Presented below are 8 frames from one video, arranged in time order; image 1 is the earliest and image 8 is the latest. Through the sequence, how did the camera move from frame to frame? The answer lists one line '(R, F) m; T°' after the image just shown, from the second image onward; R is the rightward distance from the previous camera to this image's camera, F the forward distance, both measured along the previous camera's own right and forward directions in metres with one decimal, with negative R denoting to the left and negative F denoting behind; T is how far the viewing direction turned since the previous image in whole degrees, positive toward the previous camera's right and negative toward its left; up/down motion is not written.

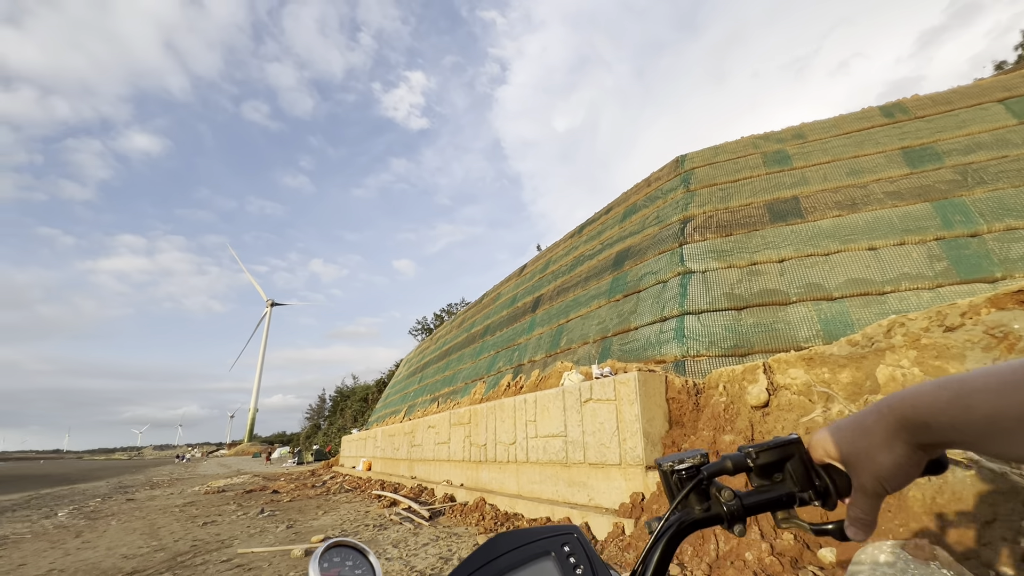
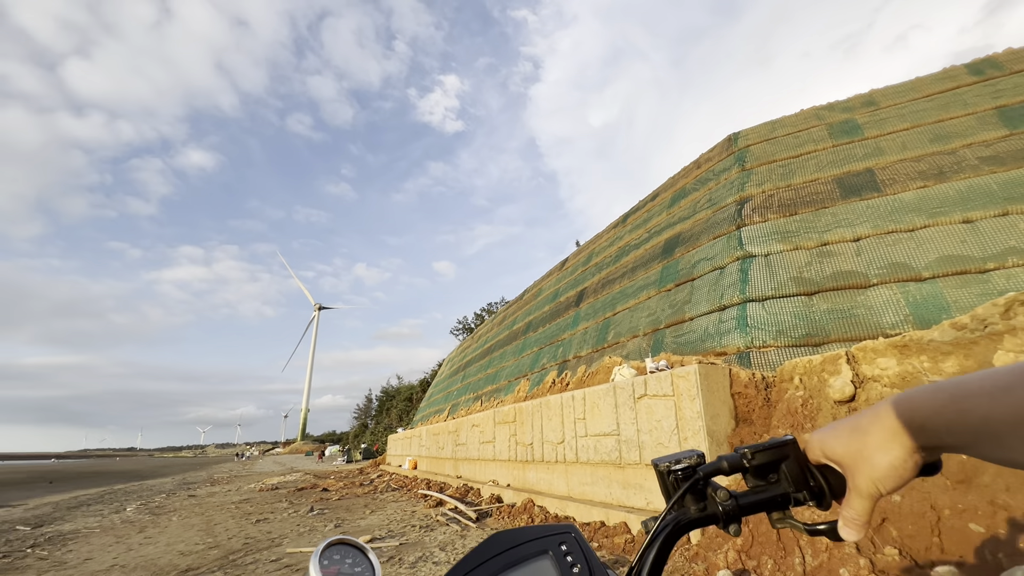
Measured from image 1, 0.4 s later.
(-0.1, +0.3) m; -5°
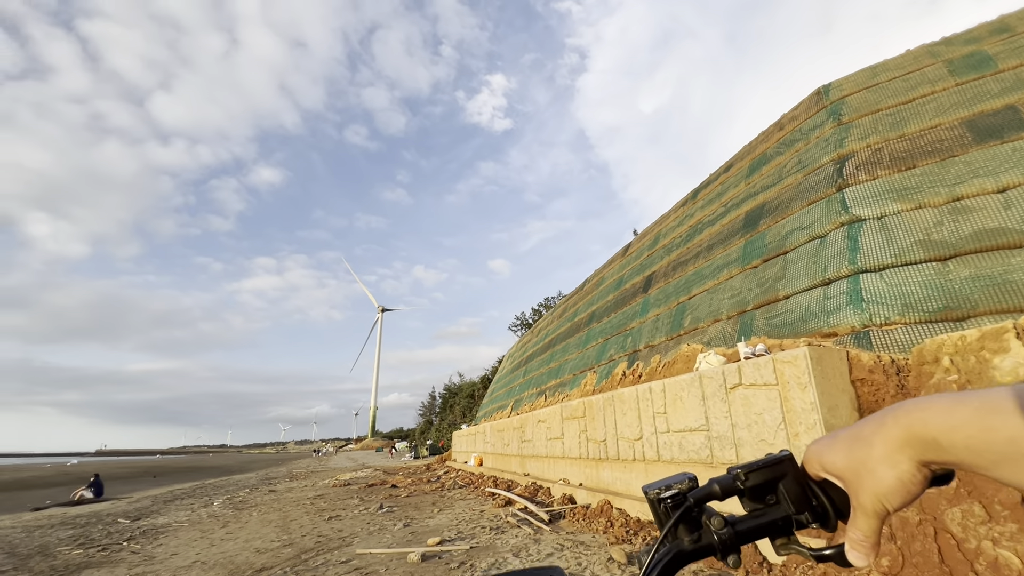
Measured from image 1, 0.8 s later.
(-0.1, +0.5) m; -6°
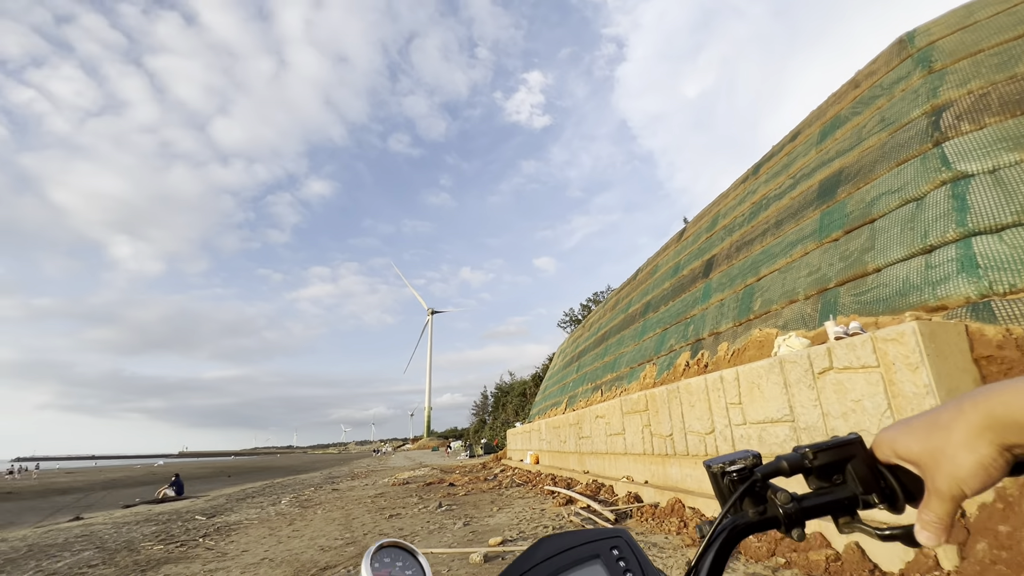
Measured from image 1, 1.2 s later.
(-0.1, +0.3) m; -5°
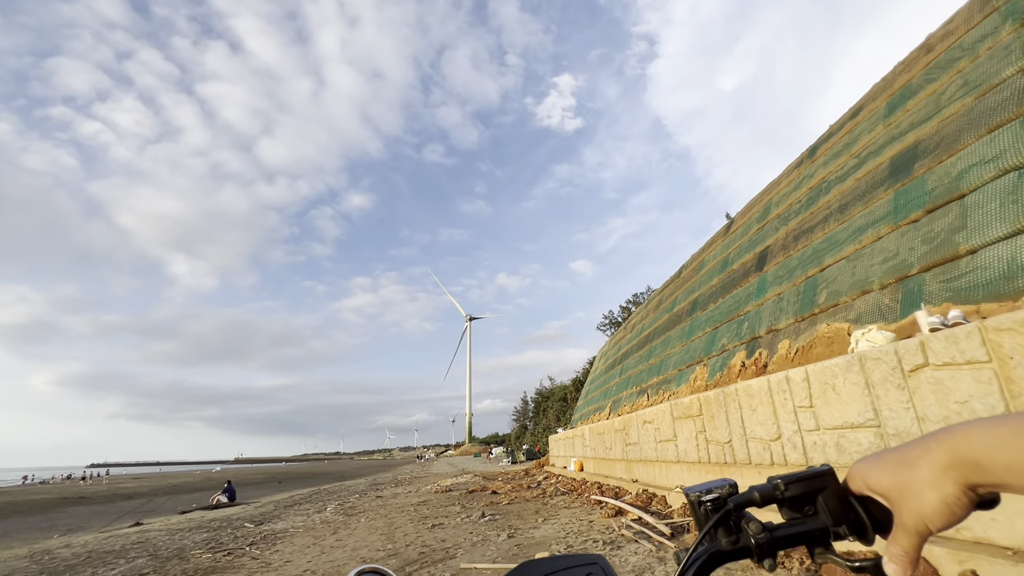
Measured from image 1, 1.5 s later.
(0.0, +0.3) m; -4°
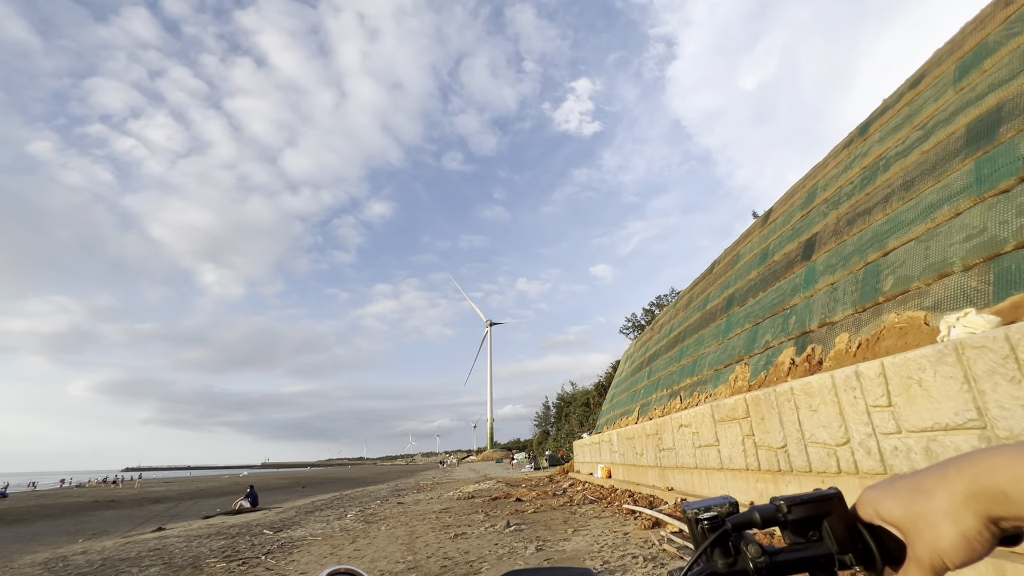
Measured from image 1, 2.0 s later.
(-0.1, +0.5) m; -2°
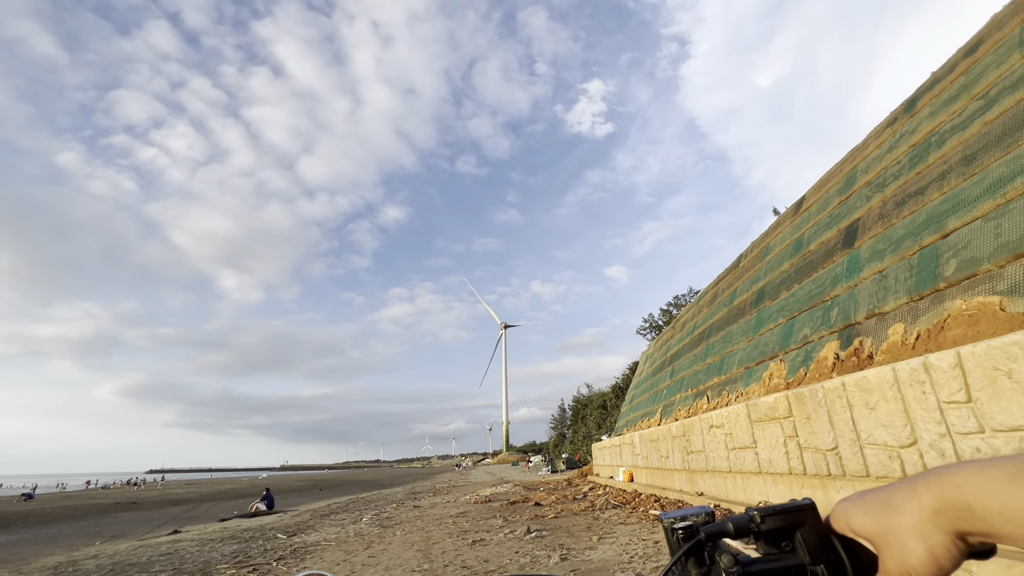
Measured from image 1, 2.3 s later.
(-0.1, +0.4) m; -2°
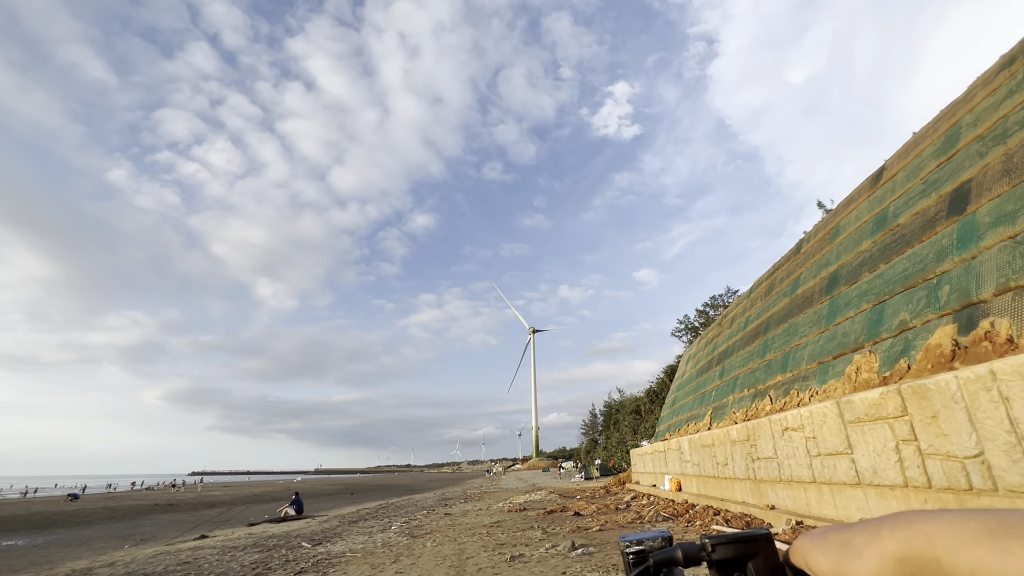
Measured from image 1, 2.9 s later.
(-0.2, +0.9) m; -3°
